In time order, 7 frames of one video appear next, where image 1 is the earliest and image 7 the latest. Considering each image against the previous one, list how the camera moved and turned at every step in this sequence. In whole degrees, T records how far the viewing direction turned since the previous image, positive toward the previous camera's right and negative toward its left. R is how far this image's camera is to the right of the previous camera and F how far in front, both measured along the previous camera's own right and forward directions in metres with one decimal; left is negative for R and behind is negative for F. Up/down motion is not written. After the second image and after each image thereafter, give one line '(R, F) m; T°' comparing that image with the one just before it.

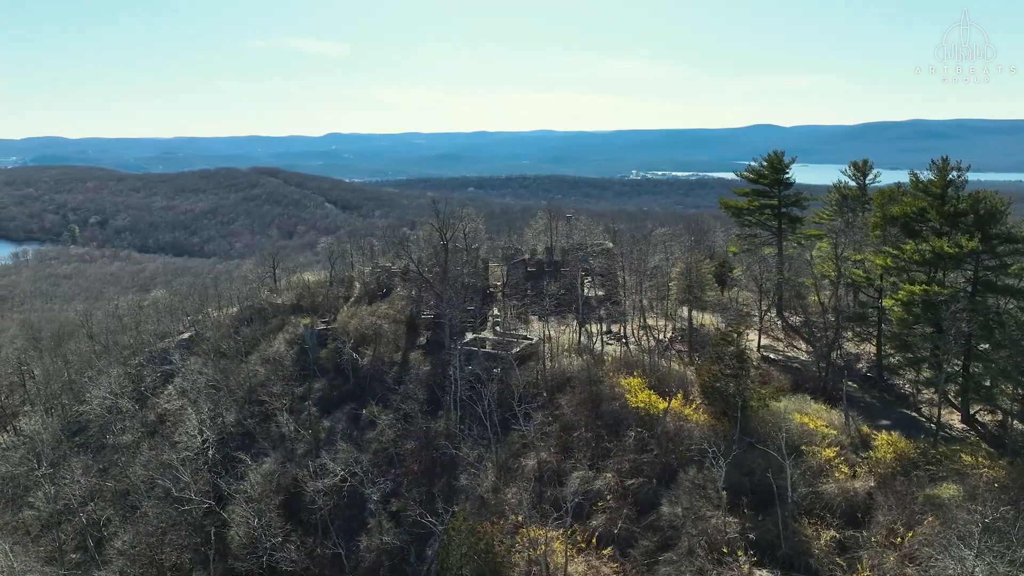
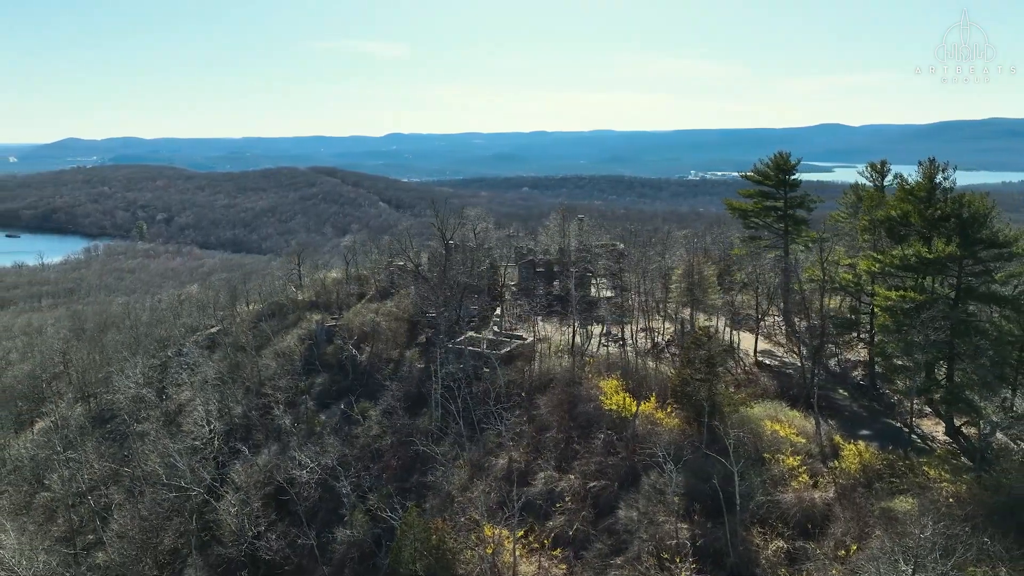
(+2.3, 0.0) m; -3°
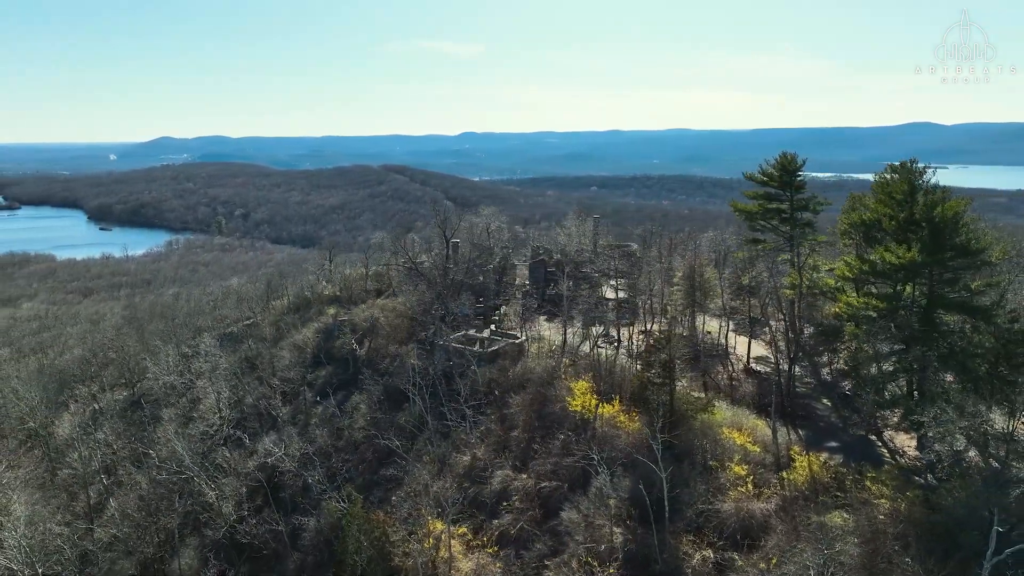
(+2.8, 0.0) m; -4°
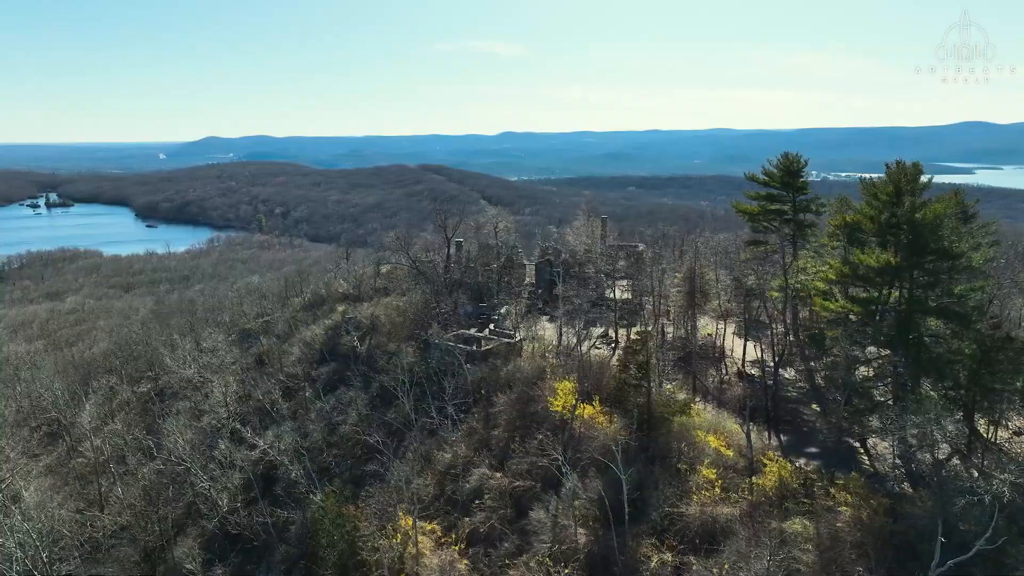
(+1.5, 0.0) m; -2°
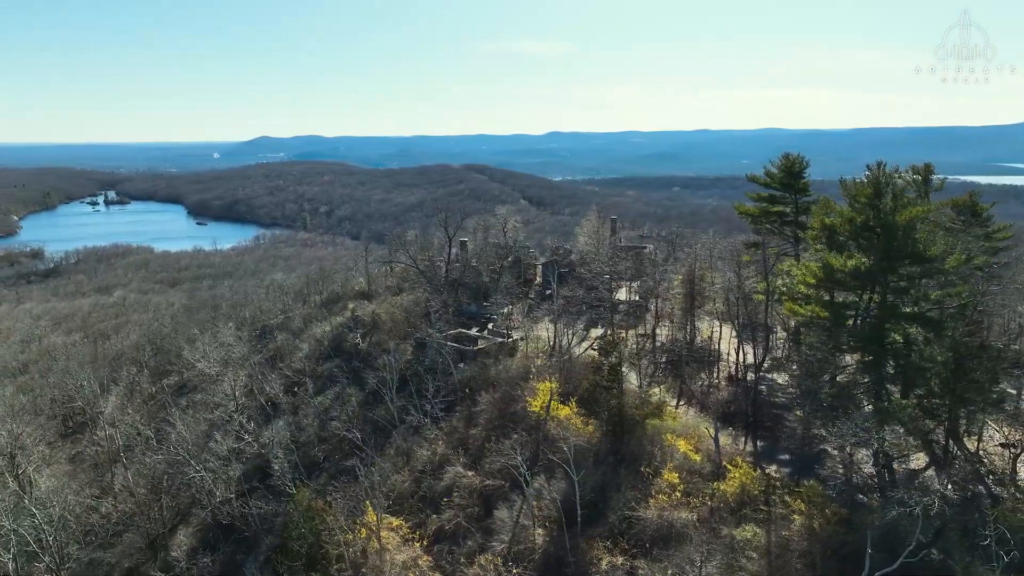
(+1.8, 0.0) m; -3°
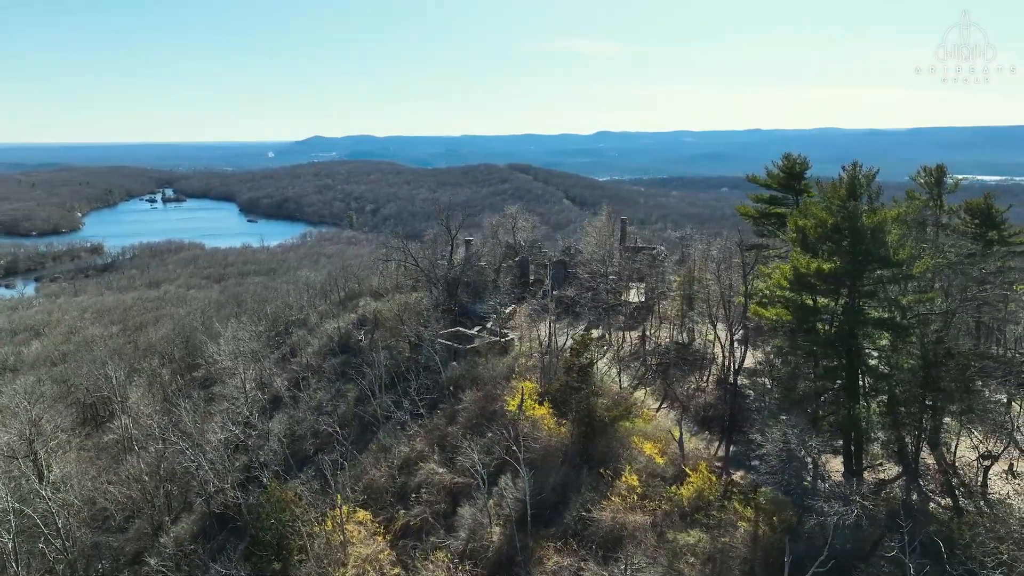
(+1.9, -0.1) m; -3°
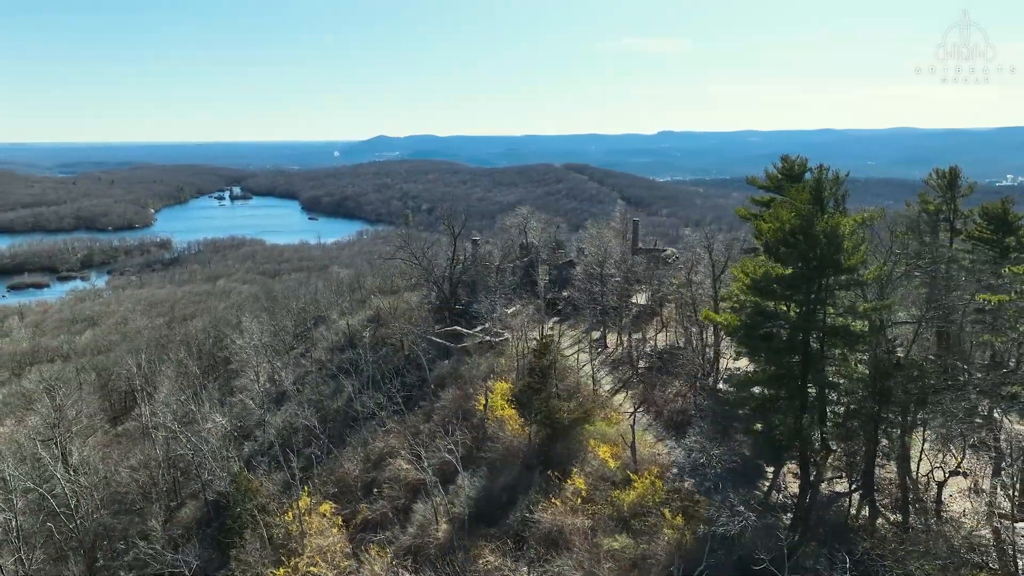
(+2.4, -0.1) m; -4°
